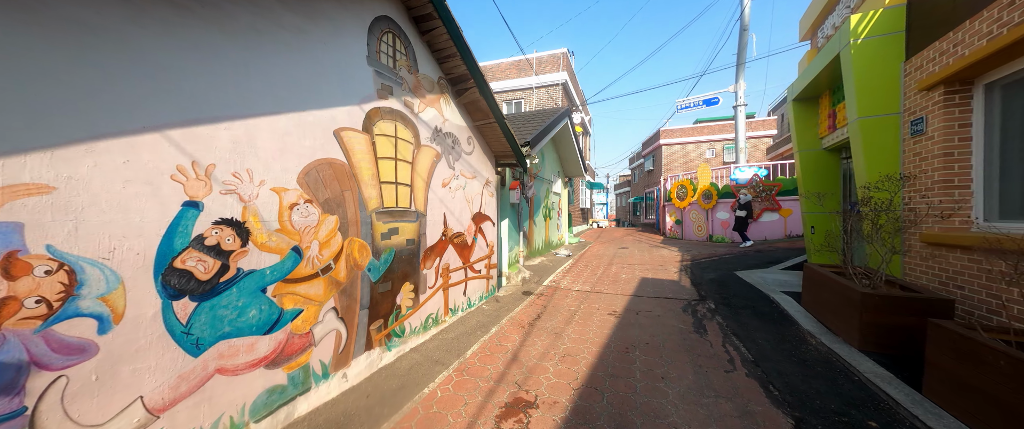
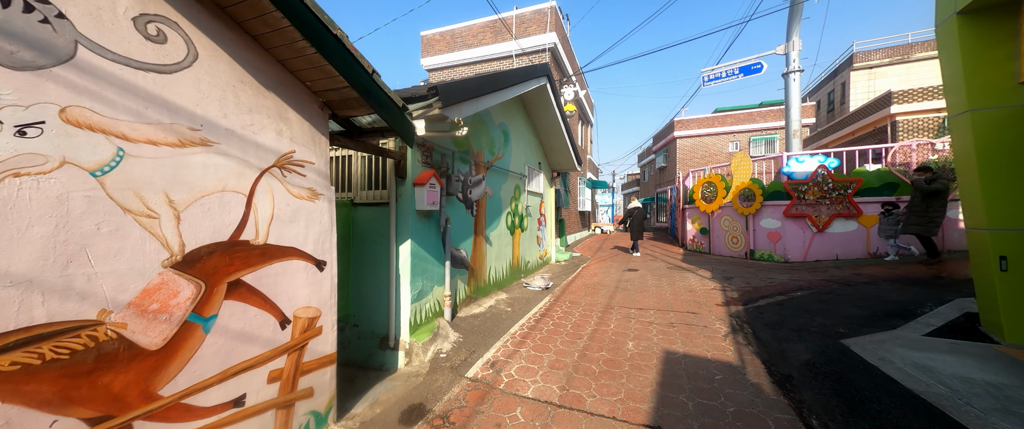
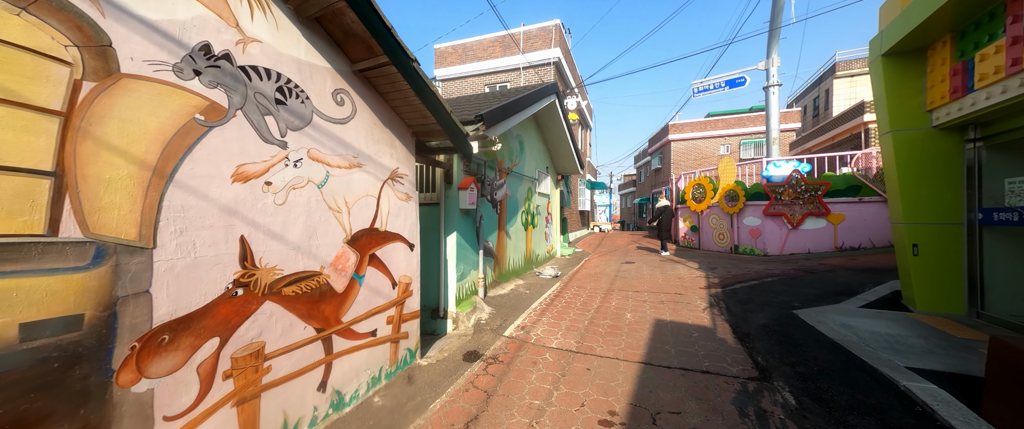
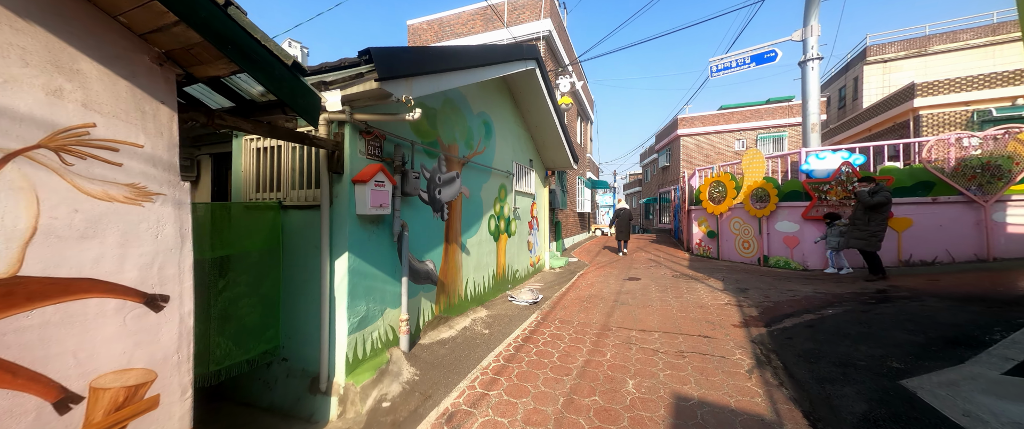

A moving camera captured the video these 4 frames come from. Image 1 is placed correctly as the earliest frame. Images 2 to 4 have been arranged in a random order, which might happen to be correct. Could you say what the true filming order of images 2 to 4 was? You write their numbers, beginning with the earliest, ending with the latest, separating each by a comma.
3, 2, 4
